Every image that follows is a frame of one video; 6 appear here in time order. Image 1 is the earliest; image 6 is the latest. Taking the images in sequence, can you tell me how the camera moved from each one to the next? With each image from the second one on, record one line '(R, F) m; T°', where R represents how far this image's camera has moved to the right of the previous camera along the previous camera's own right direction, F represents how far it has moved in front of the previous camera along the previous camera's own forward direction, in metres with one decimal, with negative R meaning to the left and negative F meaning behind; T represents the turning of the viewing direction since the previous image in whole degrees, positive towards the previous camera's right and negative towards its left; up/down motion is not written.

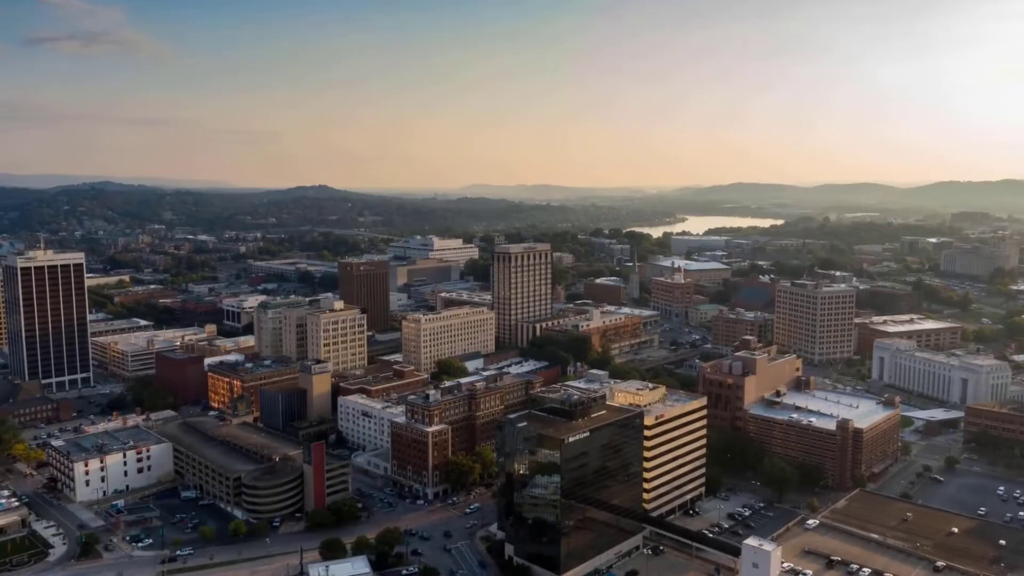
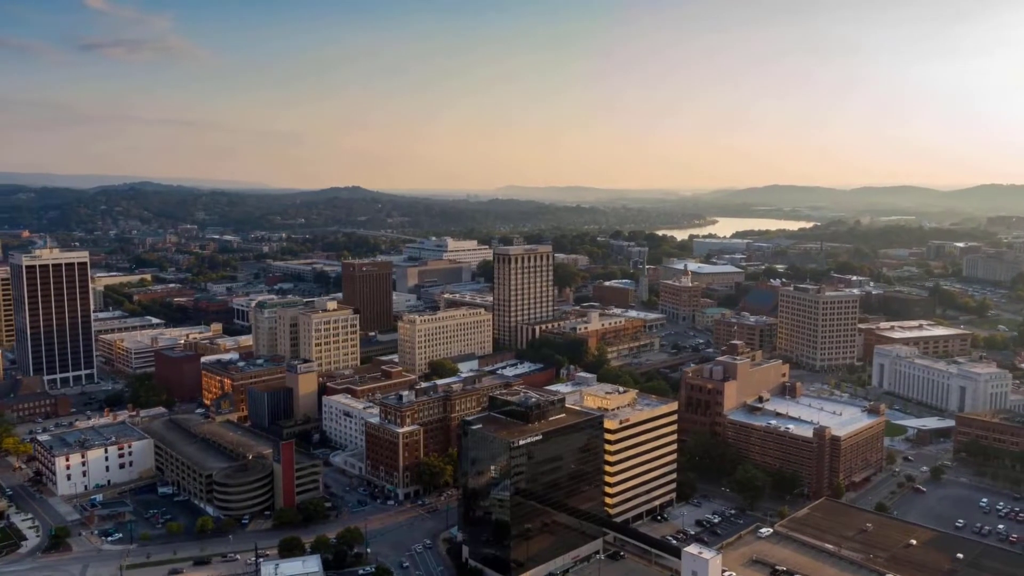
(+3.1, +0.1) m; -2°
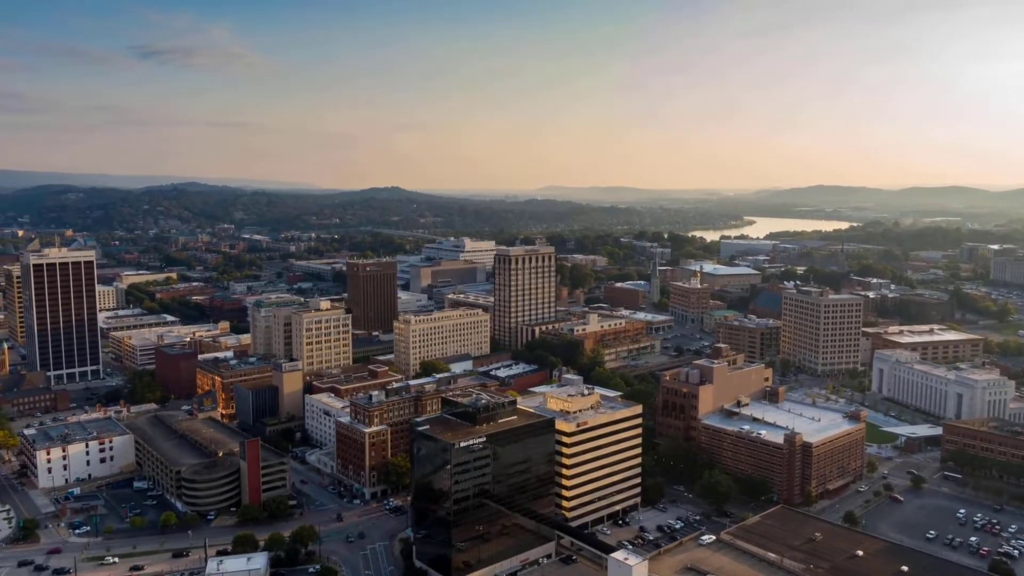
(+3.7, +0.2) m; -3°
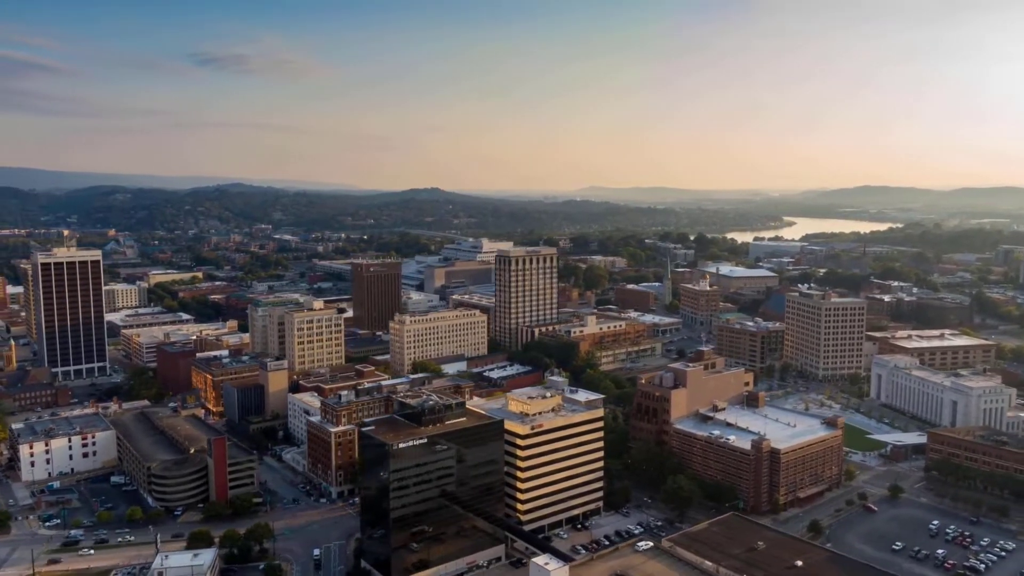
(+3.9, +0.2) m; -3°
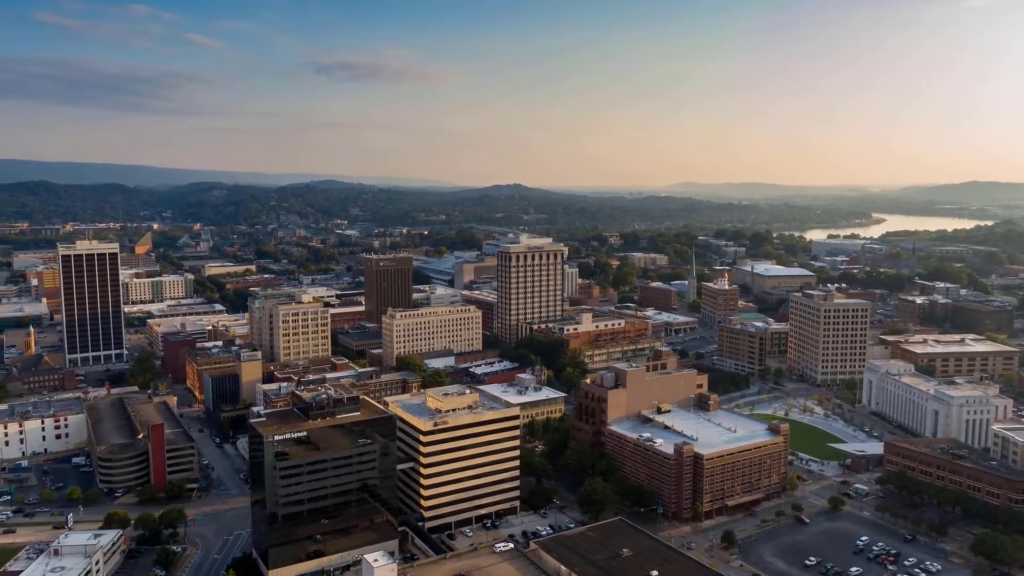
(+8.1, +0.7) m; -6°
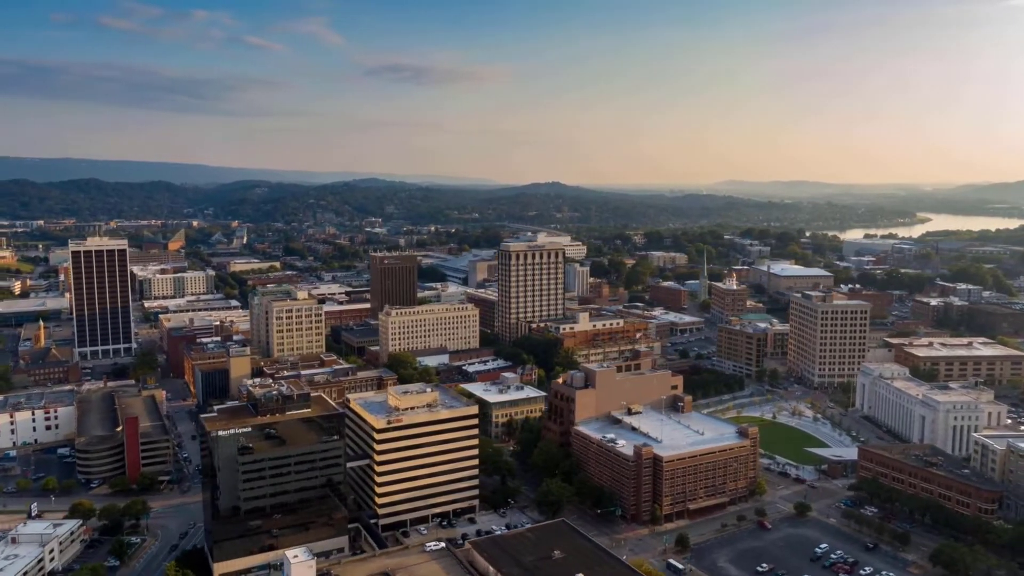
(+3.9, +0.2) m; -3°
